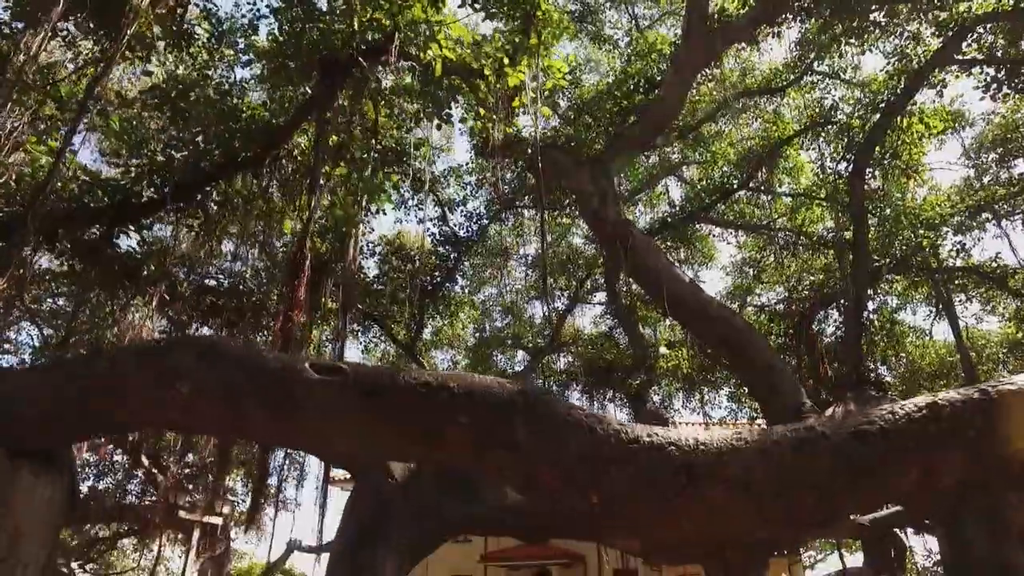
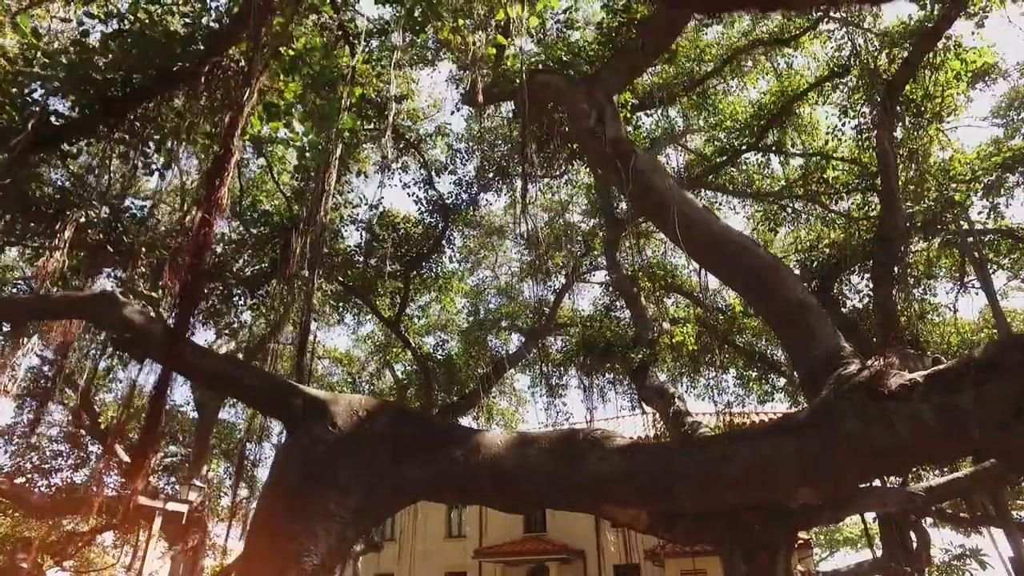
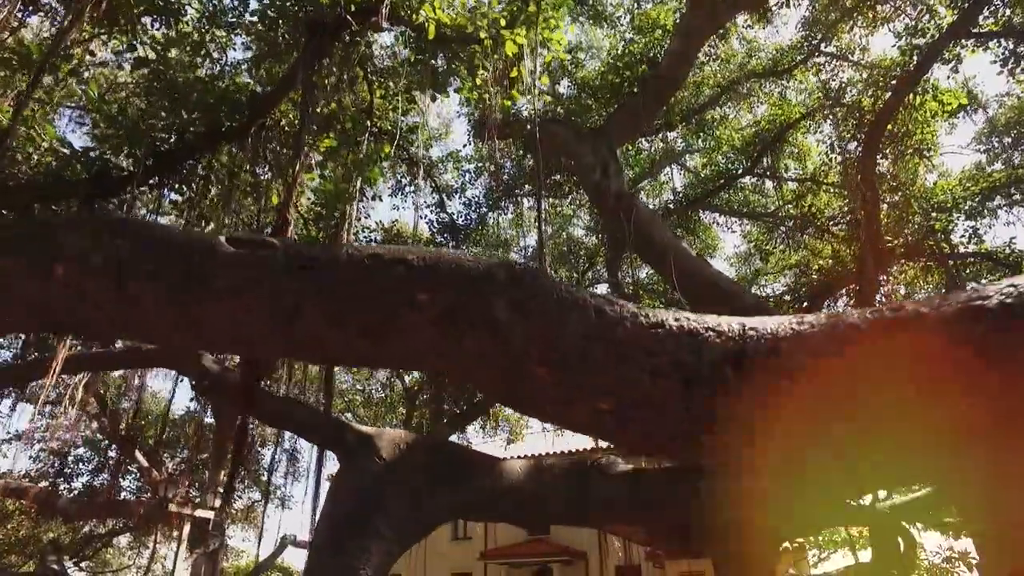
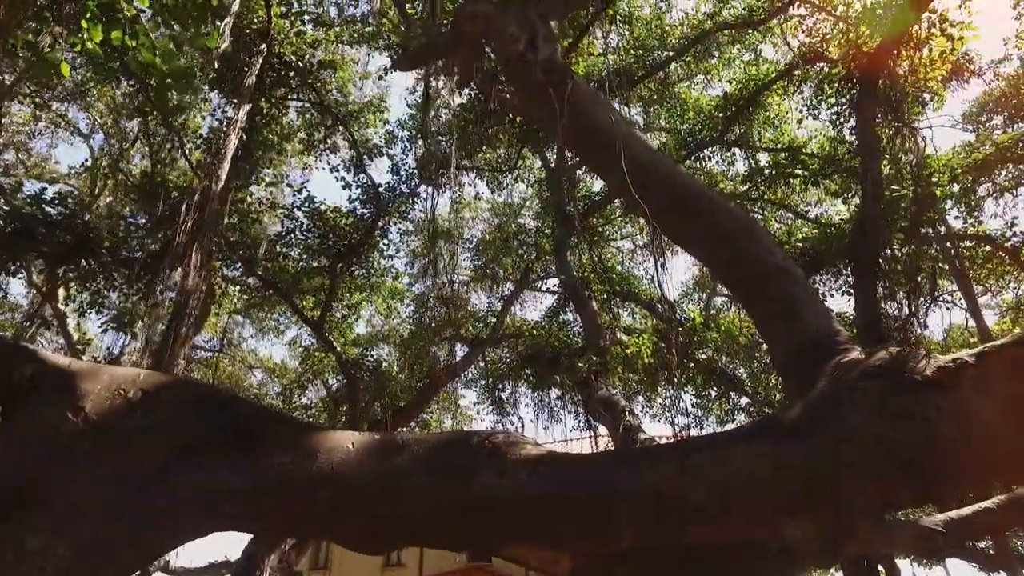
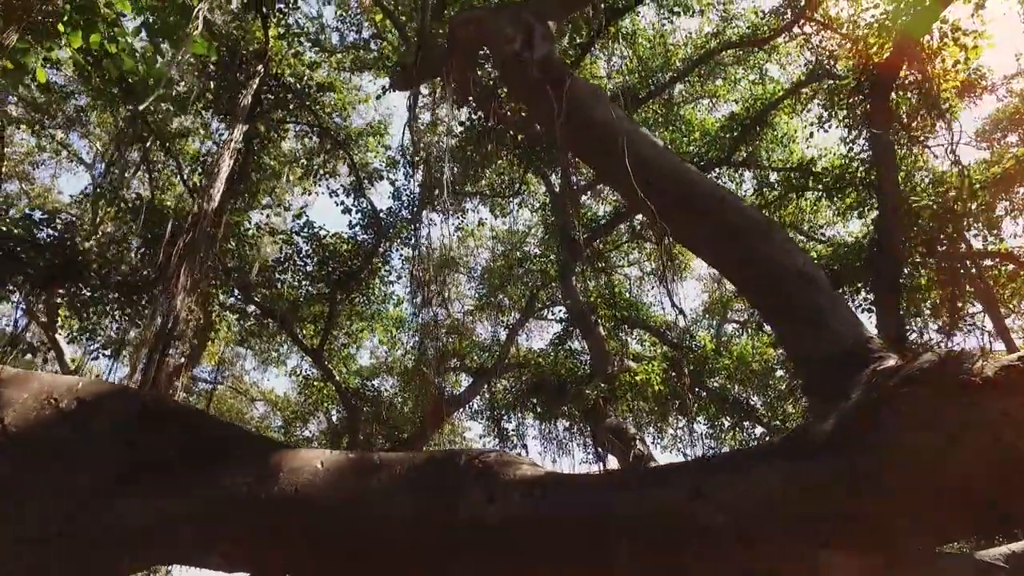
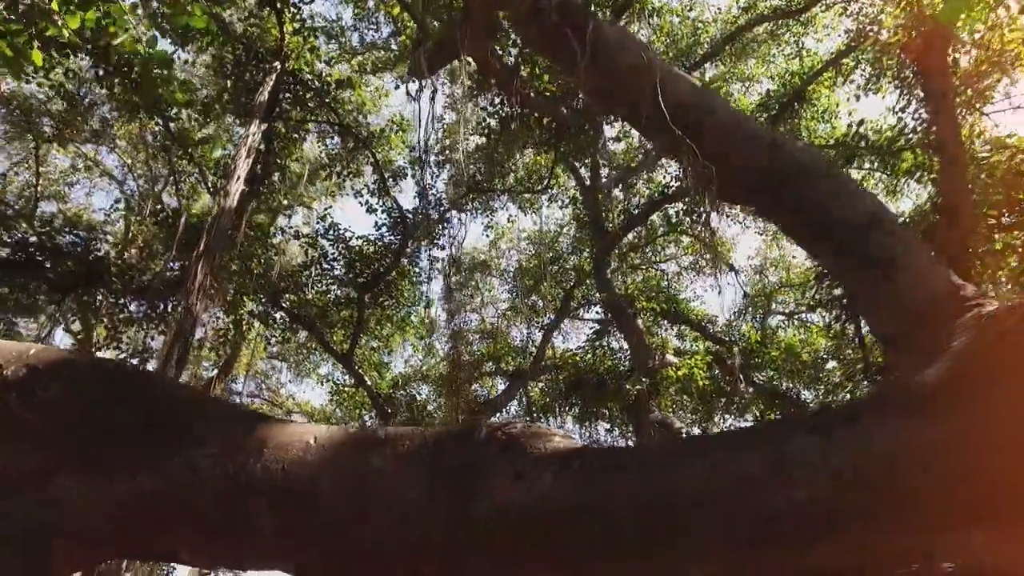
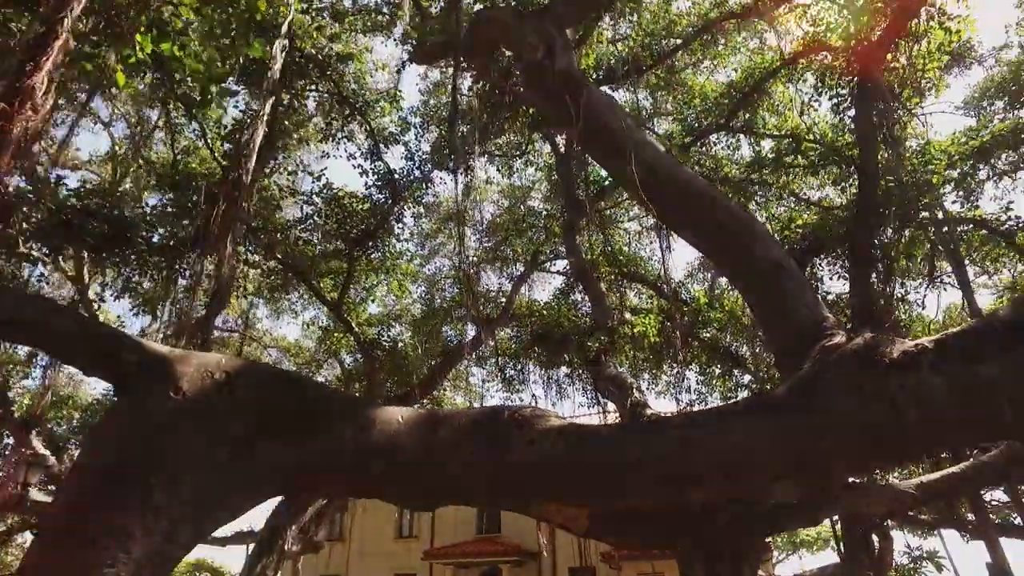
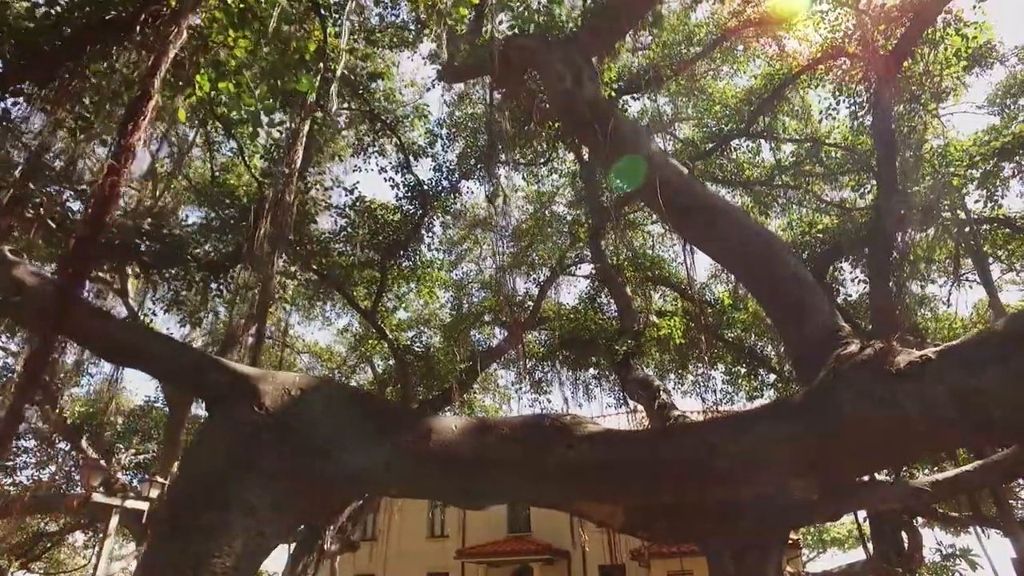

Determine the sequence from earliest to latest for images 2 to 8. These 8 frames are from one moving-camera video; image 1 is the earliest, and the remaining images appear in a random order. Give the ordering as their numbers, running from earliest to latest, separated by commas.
3, 2, 8, 7, 4, 5, 6
